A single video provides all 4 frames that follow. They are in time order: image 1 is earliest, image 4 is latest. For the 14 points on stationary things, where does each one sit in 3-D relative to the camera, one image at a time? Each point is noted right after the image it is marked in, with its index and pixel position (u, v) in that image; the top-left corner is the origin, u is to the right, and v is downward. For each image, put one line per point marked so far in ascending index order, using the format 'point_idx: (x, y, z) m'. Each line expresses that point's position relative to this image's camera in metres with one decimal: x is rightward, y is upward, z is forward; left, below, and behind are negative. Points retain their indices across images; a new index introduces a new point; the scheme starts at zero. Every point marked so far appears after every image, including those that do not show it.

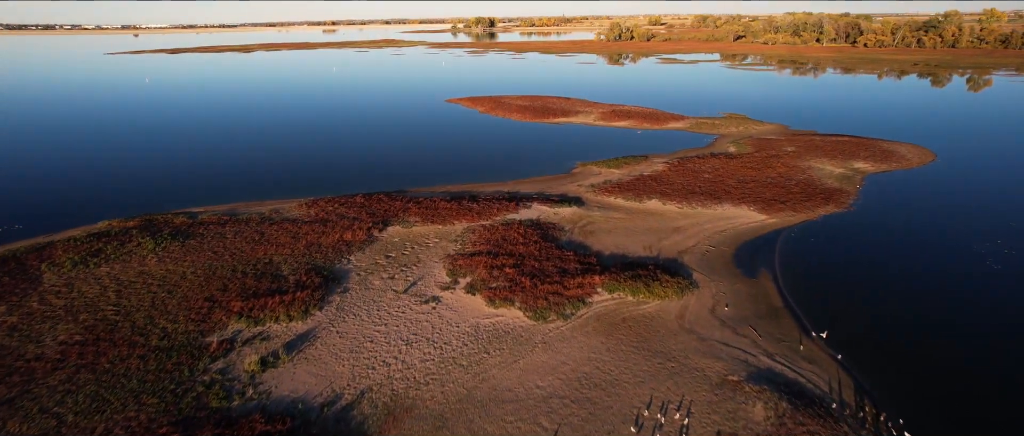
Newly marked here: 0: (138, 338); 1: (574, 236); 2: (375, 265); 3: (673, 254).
0: (-8.4, -2.7, +10.6) m
1: (+2.1, -0.6, +15.9) m
2: (-4.1, -1.4, +14.1) m
3: (+5.1, -1.2, +15.0) m
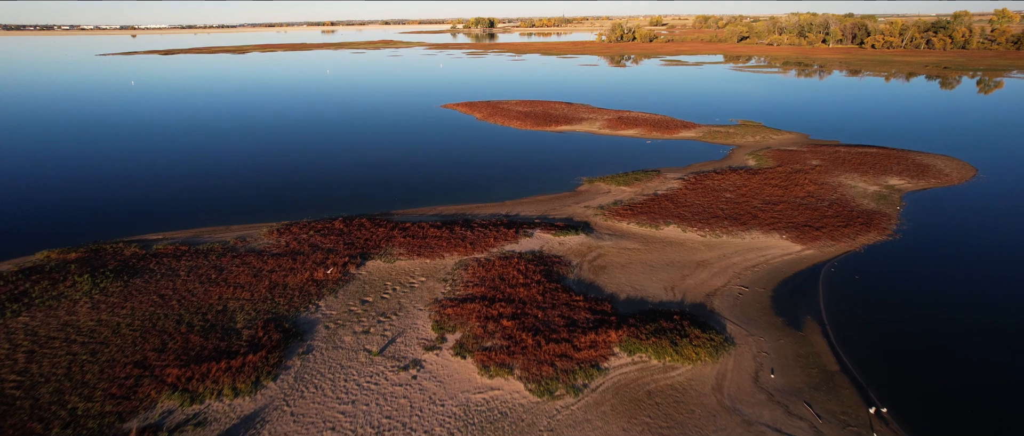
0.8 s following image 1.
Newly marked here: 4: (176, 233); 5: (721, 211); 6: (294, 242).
0: (-8.5, -3.7, +8.4) m
1: (+2.1, -1.6, +13.7) m
2: (-4.2, -2.4, +11.9) m
3: (+5.1, -2.2, +12.7) m
4: (-12.2, -0.5, +17.1) m
5: (+7.9, +0.3, +17.8) m
6: (-7.2, -0.8, +15.6) m
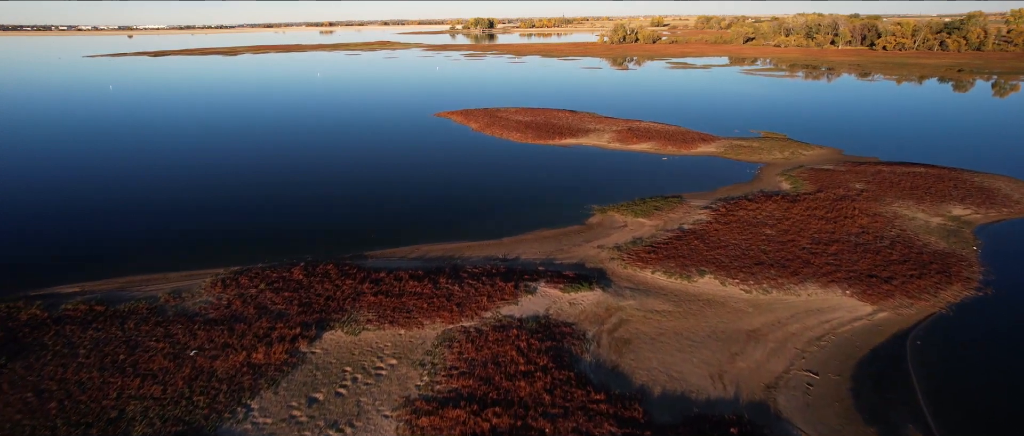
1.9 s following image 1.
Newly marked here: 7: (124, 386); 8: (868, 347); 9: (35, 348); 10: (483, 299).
0: (-8.5, -5.1, +5.2) m
1: (+2.0, -3.0, +10.6) m
2: (-4.2, -3.8, +8.8) m
3: (+5.0, -3.6, +9.6) m
4: (-12.3, -1.9, +14.0) m
5: (+7.8, -1.1, +14.6) m
6: (-7.3, -2.2, +12.5) m
7: (-7.8, -3.4, +9.5) m
8: (+8.3, -3.0, +11.0) m
9: (-10.8, -2.9, +10.7) m
10: (-0.8, -2.1, +12.3) m
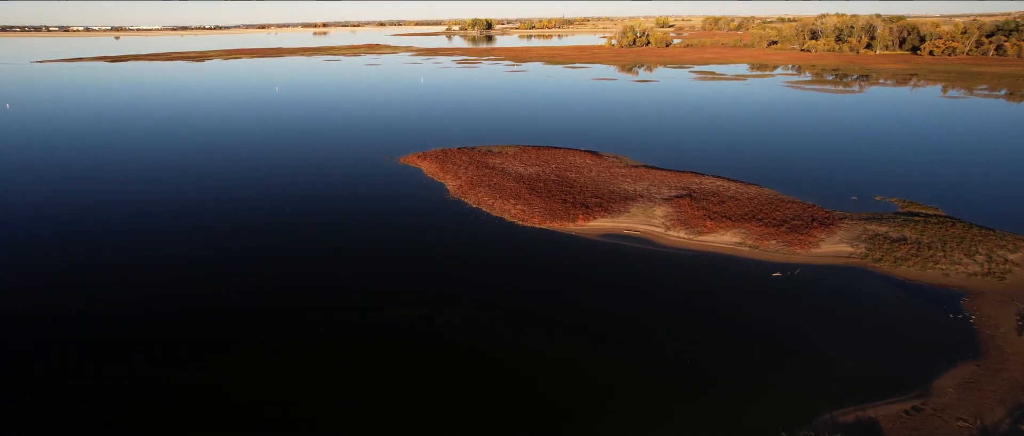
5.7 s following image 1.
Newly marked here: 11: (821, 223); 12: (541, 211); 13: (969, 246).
0: (-8.6, -10.1, -5.9) m
1: (+1.9, -8.0, -0.6) m
2: (-4.3, -8.8, -2.4) m
3: (+4.9, -8.5, -1.5) m
4: (-12.4, -6.9, +2.8) m
5: (+7.7, -6.1, +3.5) m
6: (-7.4, -7.2, +1.3) m
7: (-8.0, -8.4, -1.7) m
8: (+8.2, -8.0, -0.2) m
9: (-11.0, -7.9, -0.5) m
10: (-0.9, -7.1, +1.2) m
11: (+11.8, +0.1, +18.1) m
12: (+1.2, +0.8, +21.4) m
13: (+15.4, -0.9, +15.8) m
